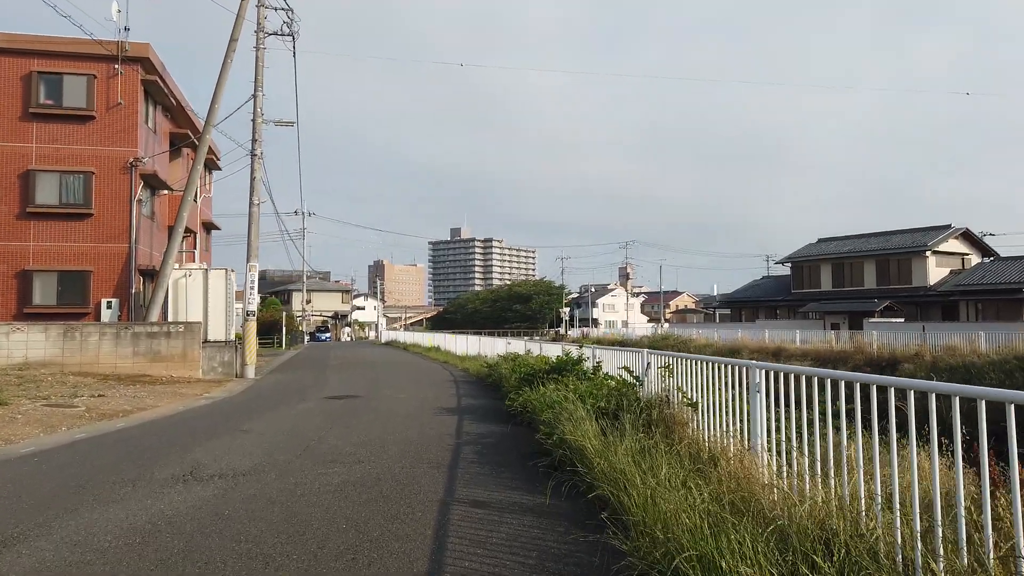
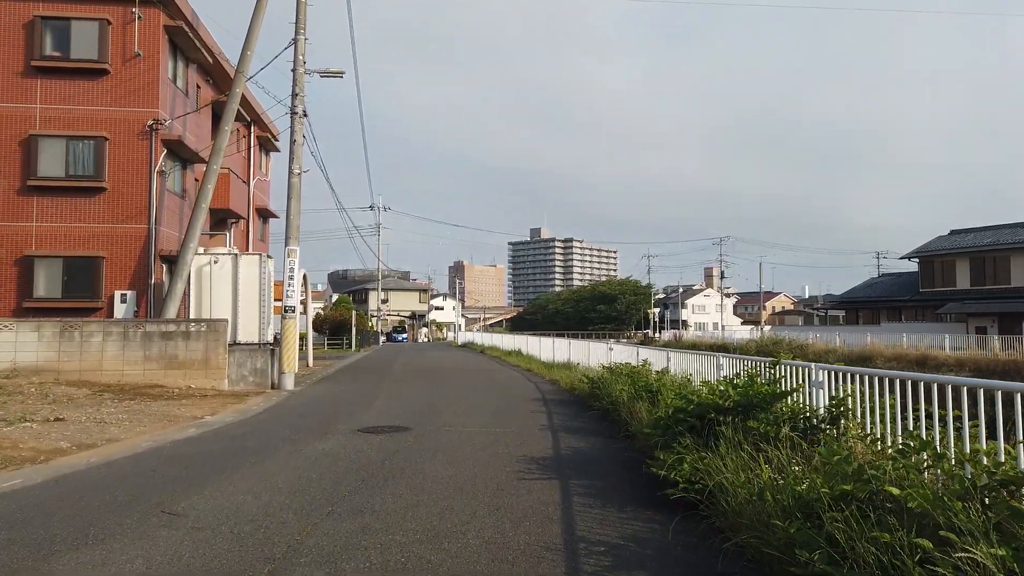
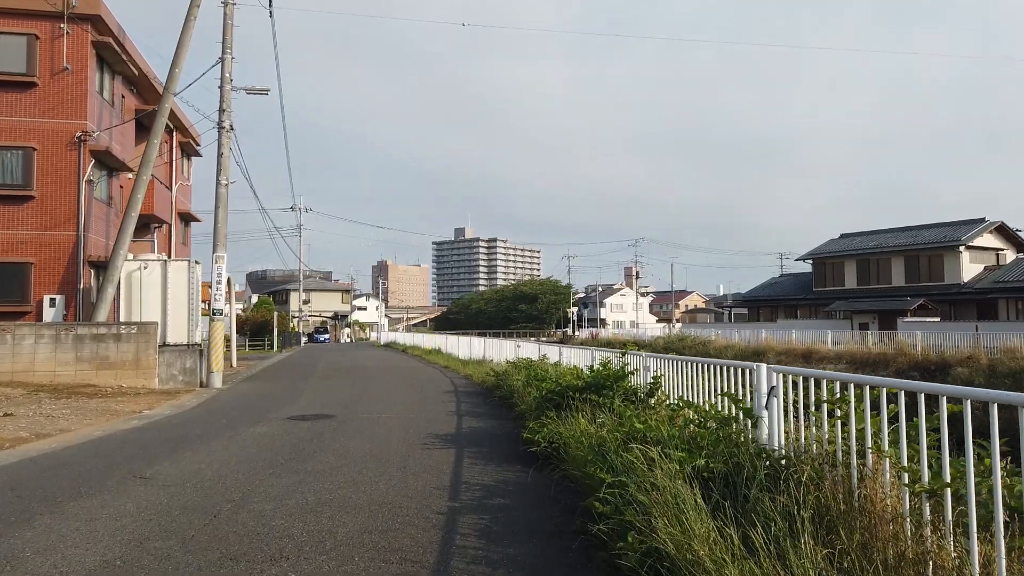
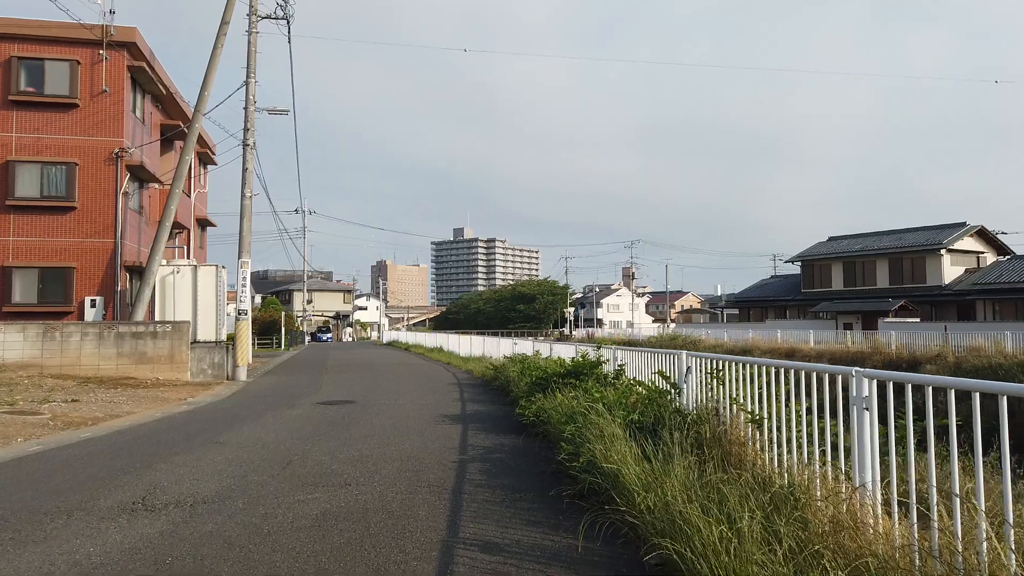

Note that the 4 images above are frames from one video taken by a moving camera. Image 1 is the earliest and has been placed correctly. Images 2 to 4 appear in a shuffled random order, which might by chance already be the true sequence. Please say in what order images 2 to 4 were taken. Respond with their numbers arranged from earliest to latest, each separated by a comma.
4, 3, 2
